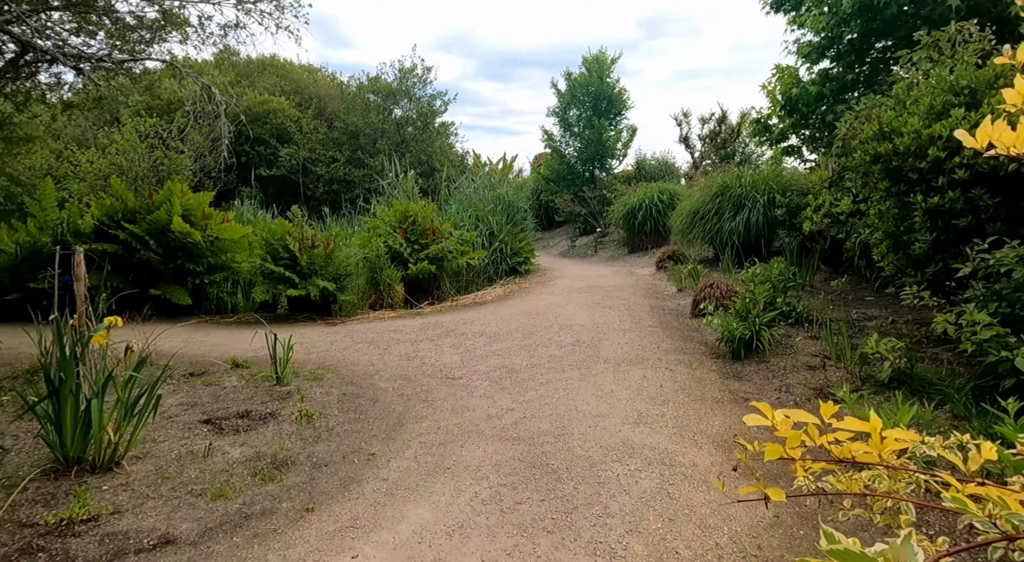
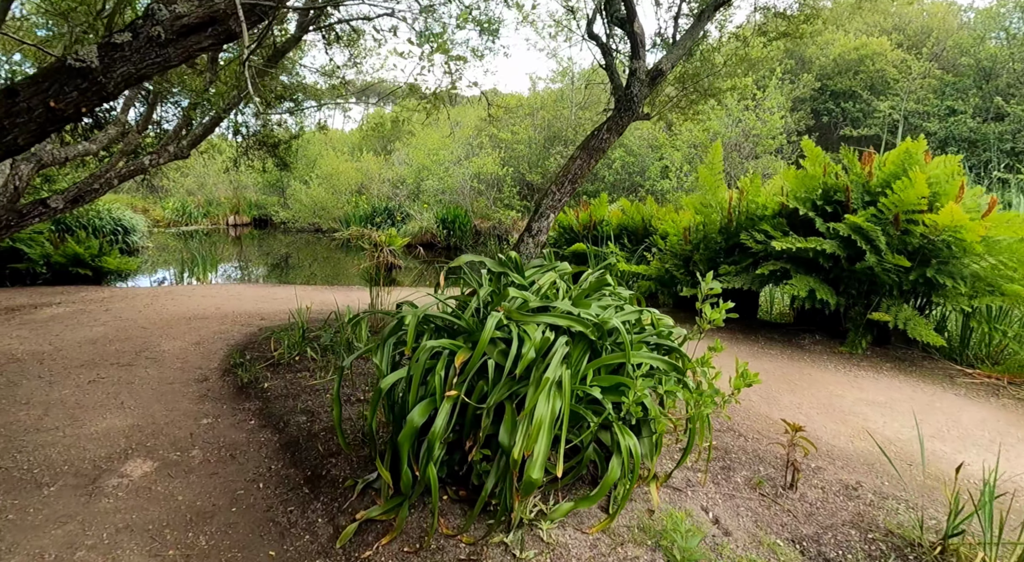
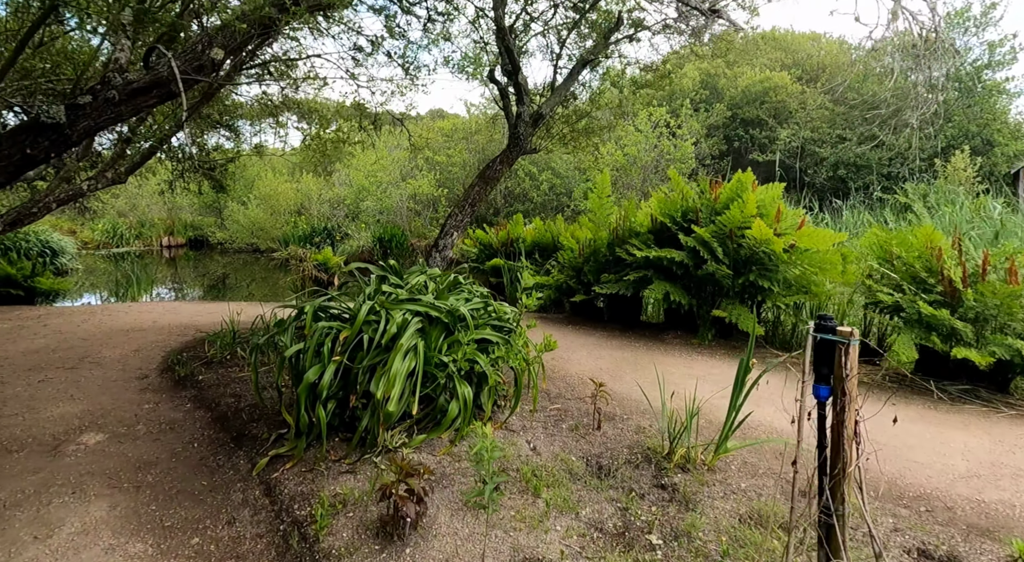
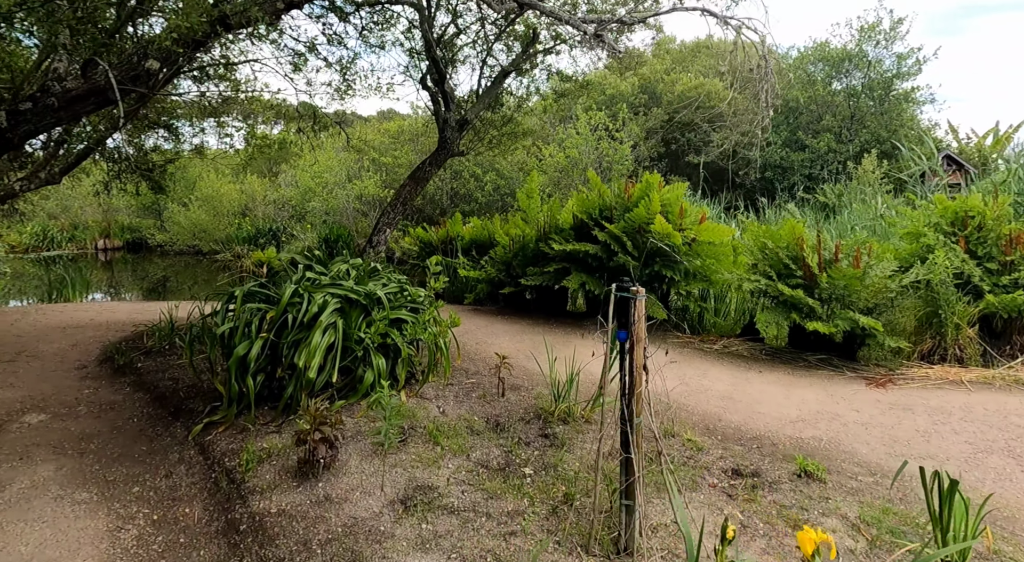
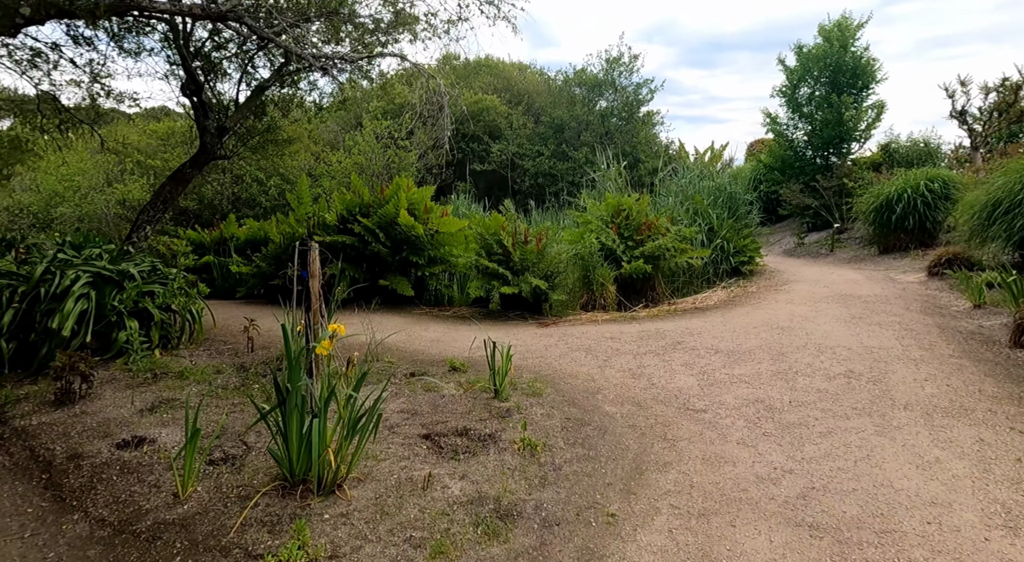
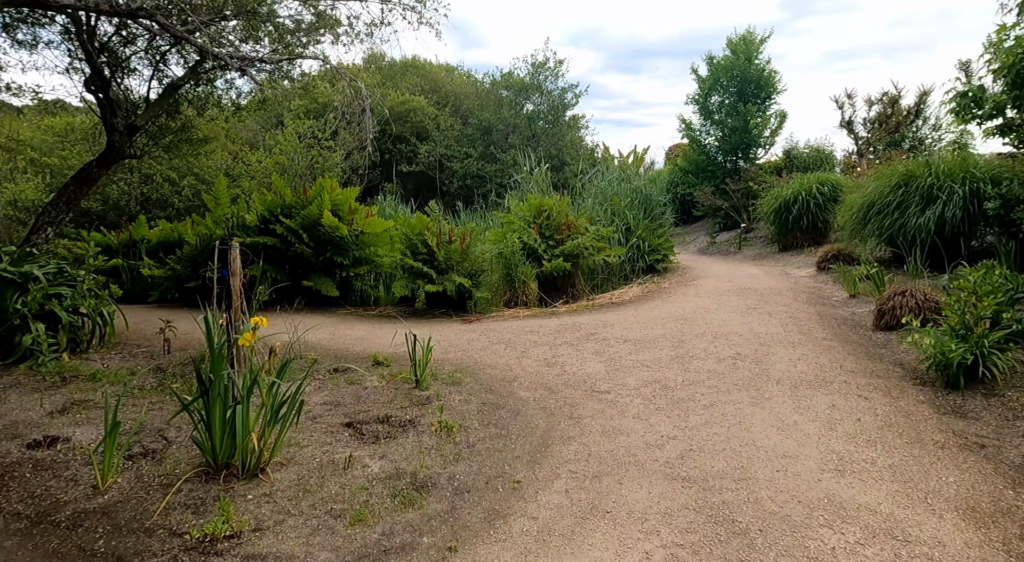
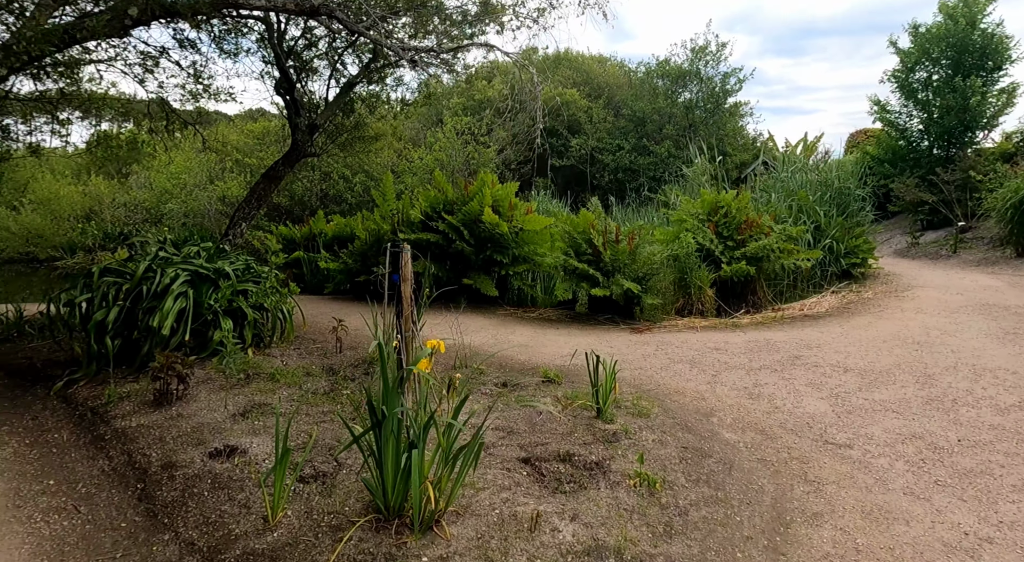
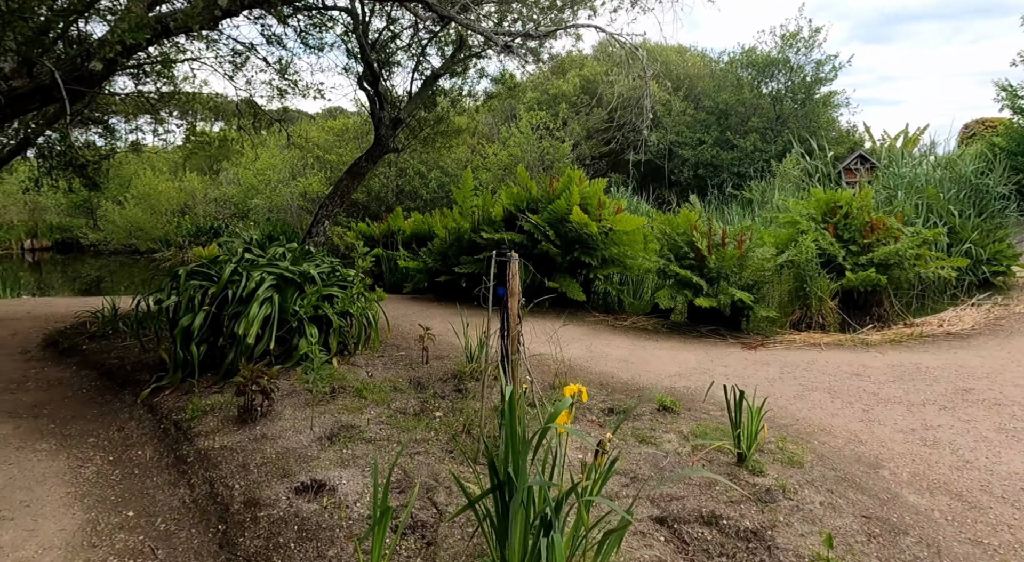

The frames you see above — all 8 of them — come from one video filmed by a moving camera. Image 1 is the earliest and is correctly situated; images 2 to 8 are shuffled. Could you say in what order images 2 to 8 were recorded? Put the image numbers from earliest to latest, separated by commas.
6, 5, 7, 8, 4, 3, 2
